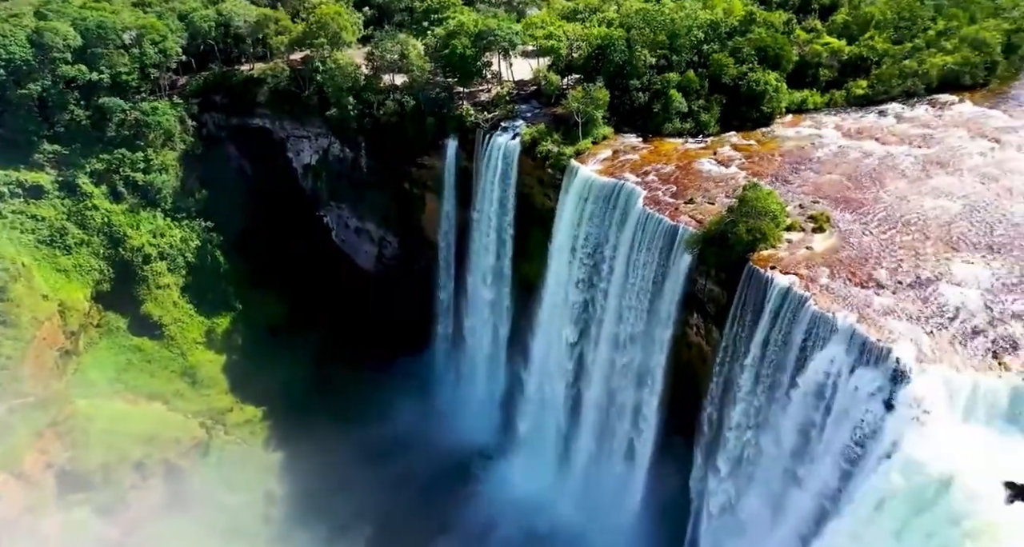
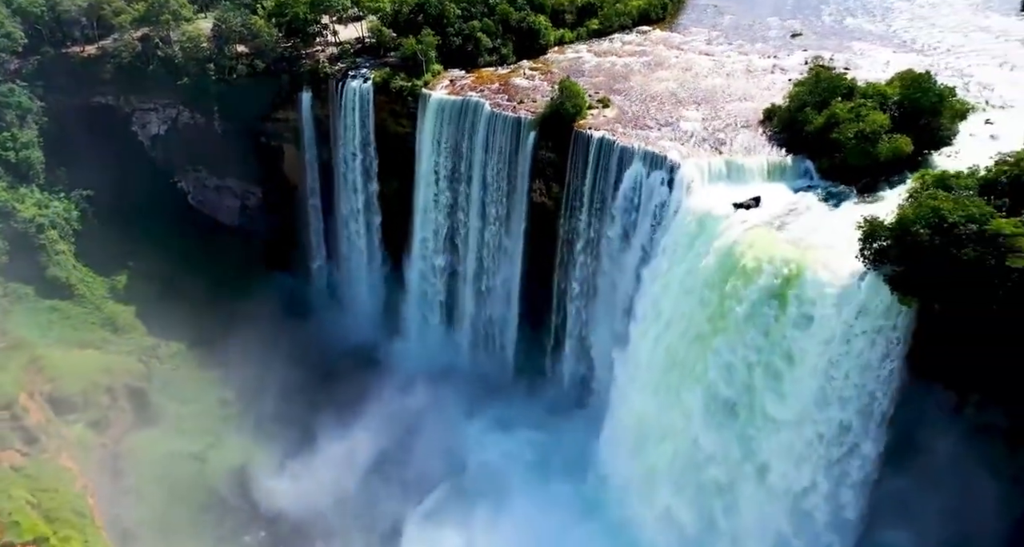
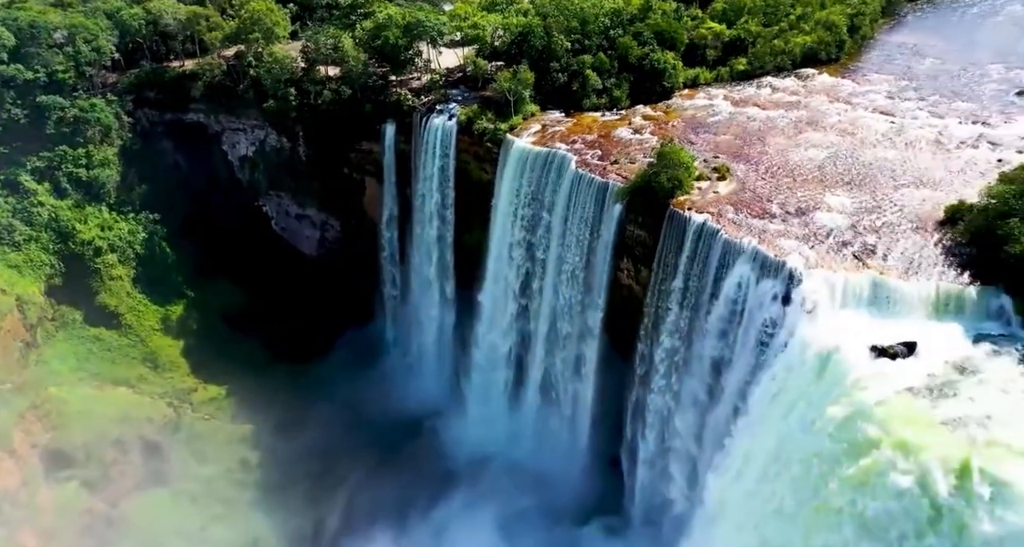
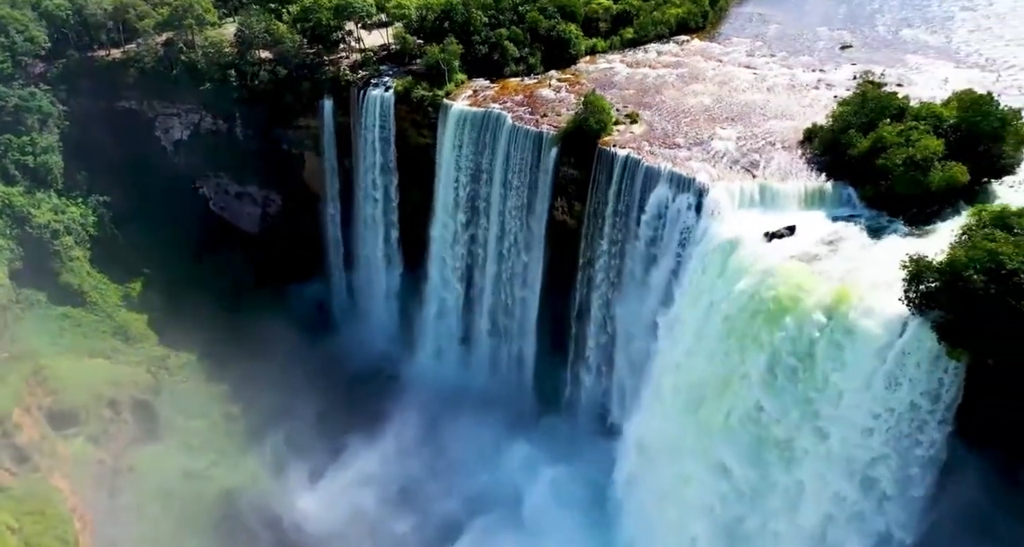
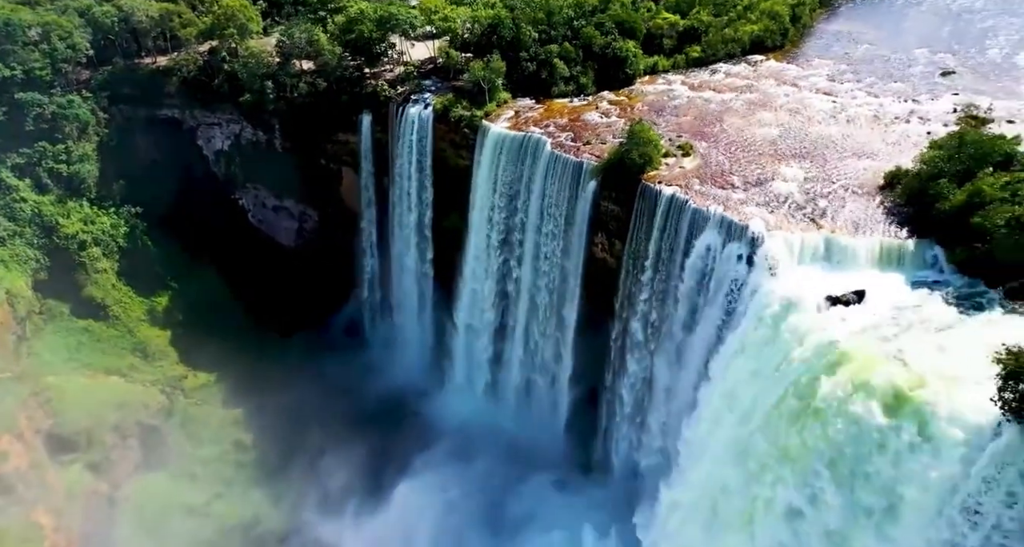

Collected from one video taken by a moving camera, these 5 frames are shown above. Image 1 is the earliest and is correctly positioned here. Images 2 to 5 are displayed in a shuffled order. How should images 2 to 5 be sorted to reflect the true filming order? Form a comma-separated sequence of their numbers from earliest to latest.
3, 5, 4, 2
